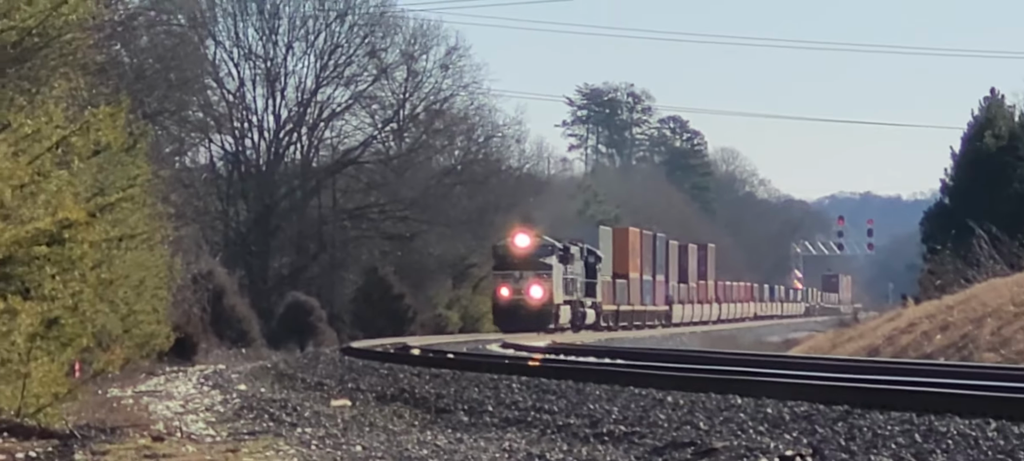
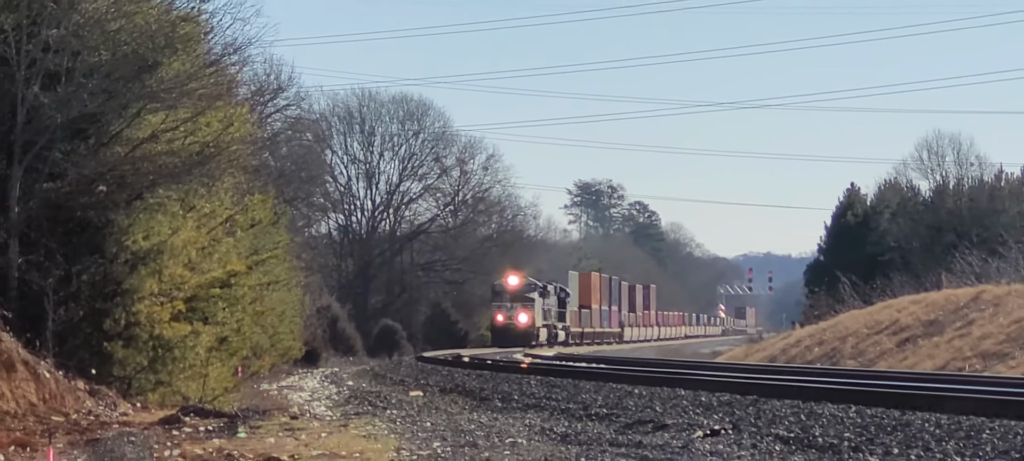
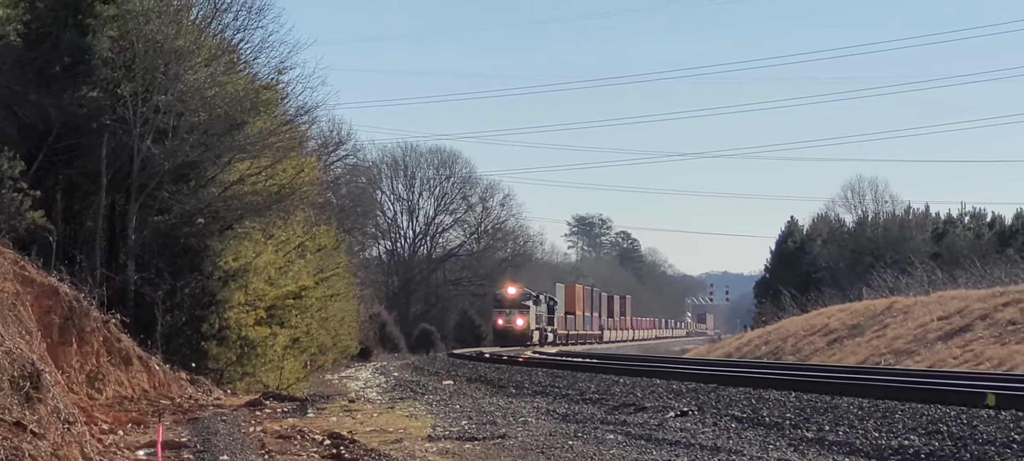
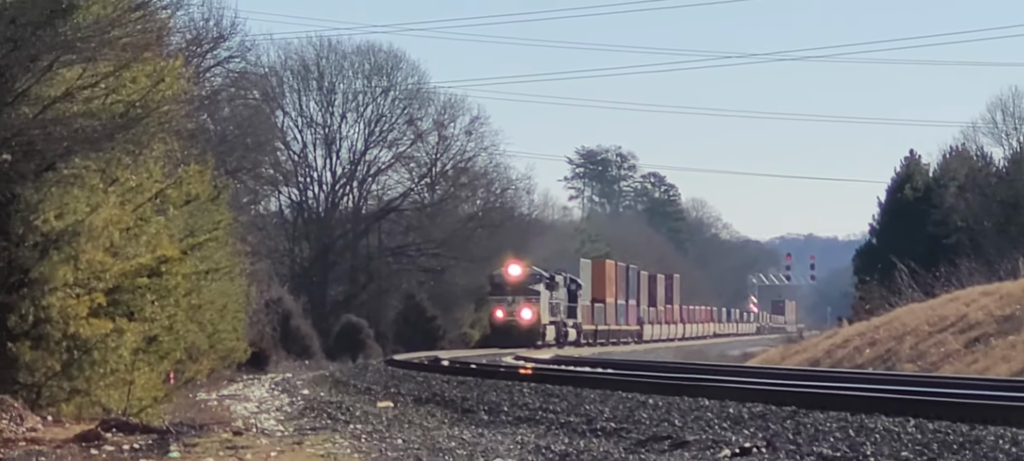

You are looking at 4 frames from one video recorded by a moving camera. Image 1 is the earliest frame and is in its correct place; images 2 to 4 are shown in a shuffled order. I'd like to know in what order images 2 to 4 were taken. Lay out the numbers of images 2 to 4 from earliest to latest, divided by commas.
4, 2, 3
